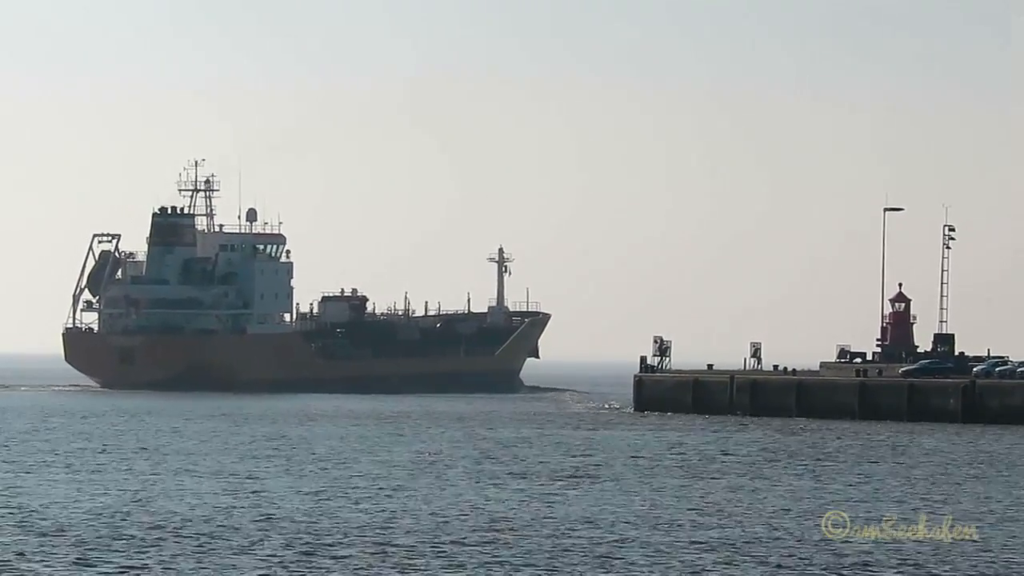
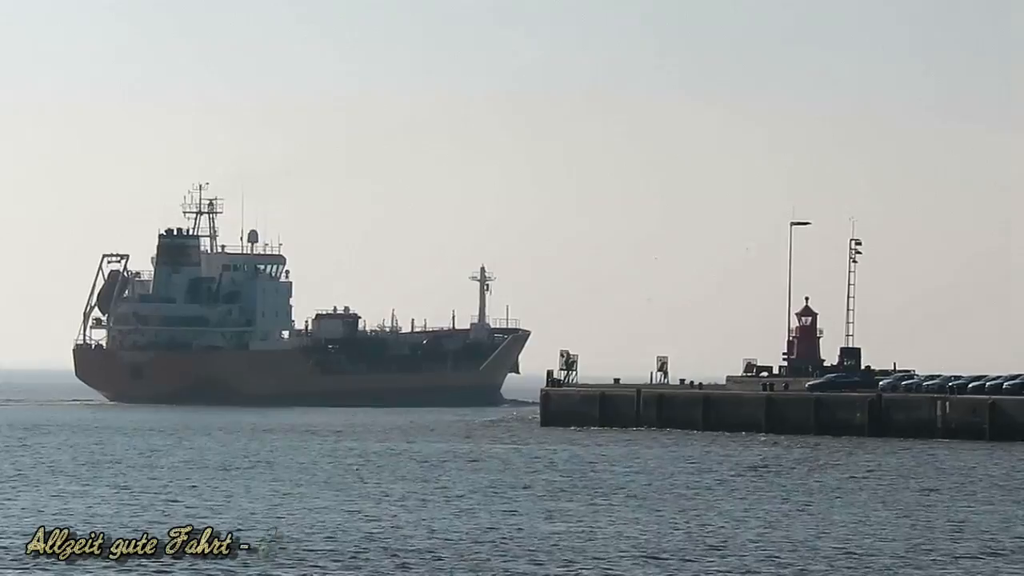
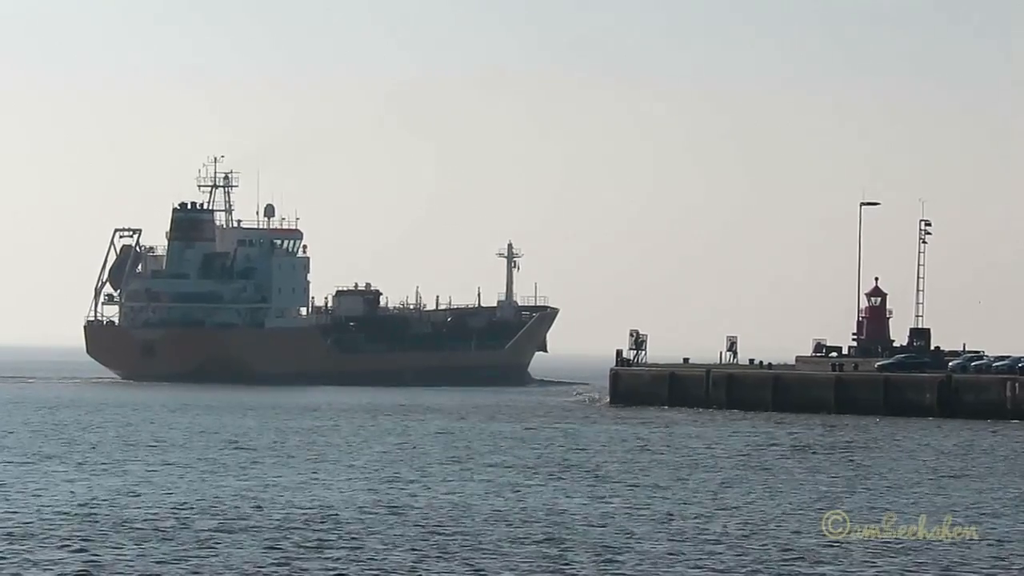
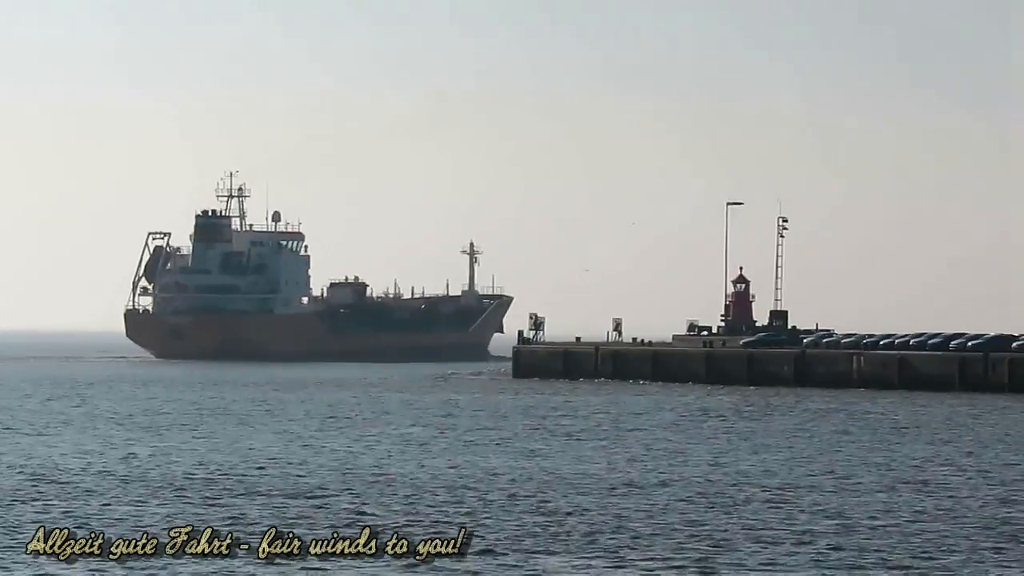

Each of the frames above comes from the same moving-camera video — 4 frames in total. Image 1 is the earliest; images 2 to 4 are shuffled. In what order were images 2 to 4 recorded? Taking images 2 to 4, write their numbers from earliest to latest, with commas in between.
3, 2, 4
